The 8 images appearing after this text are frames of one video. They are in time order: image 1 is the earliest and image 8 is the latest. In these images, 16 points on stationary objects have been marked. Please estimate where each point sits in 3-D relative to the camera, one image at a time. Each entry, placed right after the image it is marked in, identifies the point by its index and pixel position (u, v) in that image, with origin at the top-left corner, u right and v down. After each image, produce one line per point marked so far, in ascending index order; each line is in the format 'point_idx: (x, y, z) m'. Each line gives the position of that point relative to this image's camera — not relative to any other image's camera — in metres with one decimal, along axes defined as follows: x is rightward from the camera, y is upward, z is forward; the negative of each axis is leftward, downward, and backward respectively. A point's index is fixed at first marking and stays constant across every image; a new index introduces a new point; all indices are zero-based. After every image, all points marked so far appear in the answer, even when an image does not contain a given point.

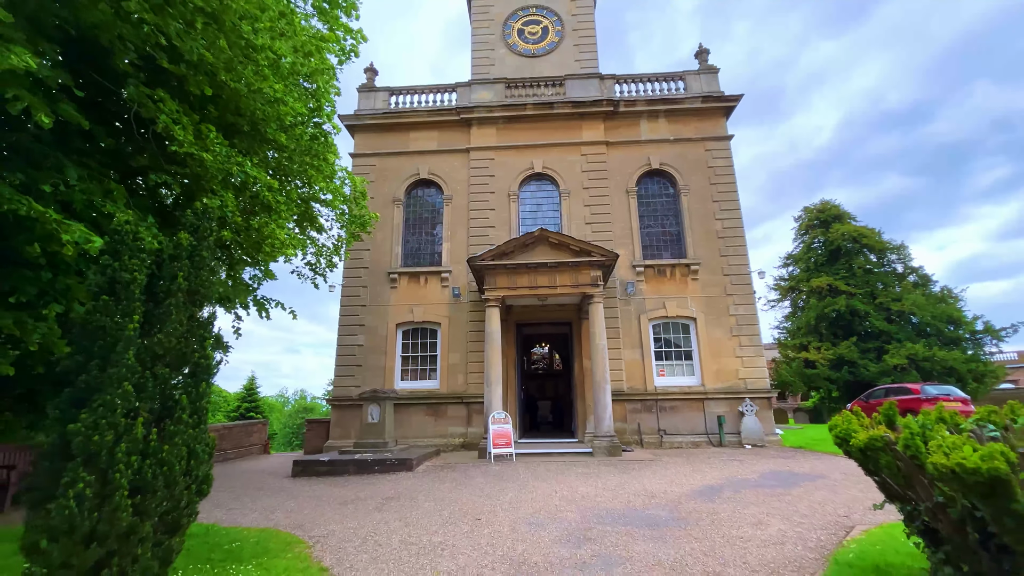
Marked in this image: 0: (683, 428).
0: (+5.6, -4.5, +14.7) m
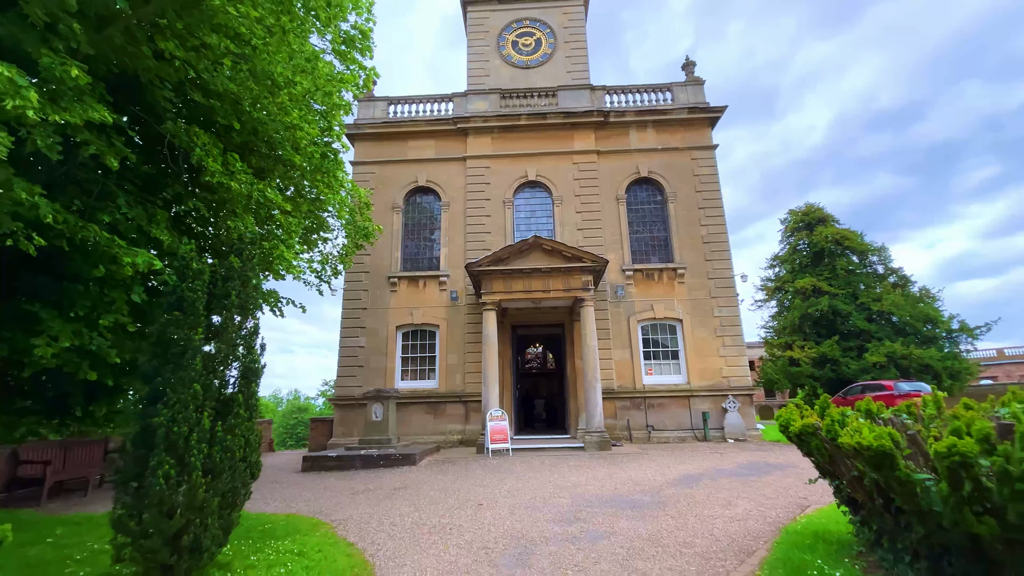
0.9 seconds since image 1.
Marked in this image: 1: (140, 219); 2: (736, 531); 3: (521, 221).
0: (+5.4, -4.6, +15.5) m
1: (-4.6, +0.9, +5.4) m
2: (+2.7, -3.0, +5.5) m
3: (+0.3, +2.7, +17.9) m
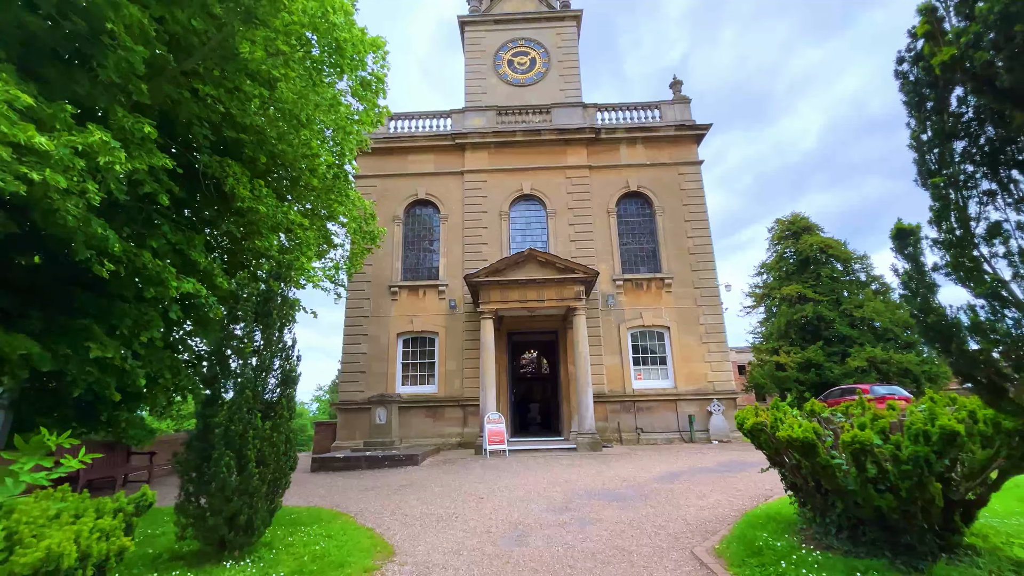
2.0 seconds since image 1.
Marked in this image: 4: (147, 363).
0: (+5.3, -5.0, +16.3) m
1: (-4.6, +0.6, +6.2) m
2: (+2.7, -3.2, +6.3) m
3: (+0.2, +2.3, +18.8) m
4: (-5.4, -1.1, +6.7) m
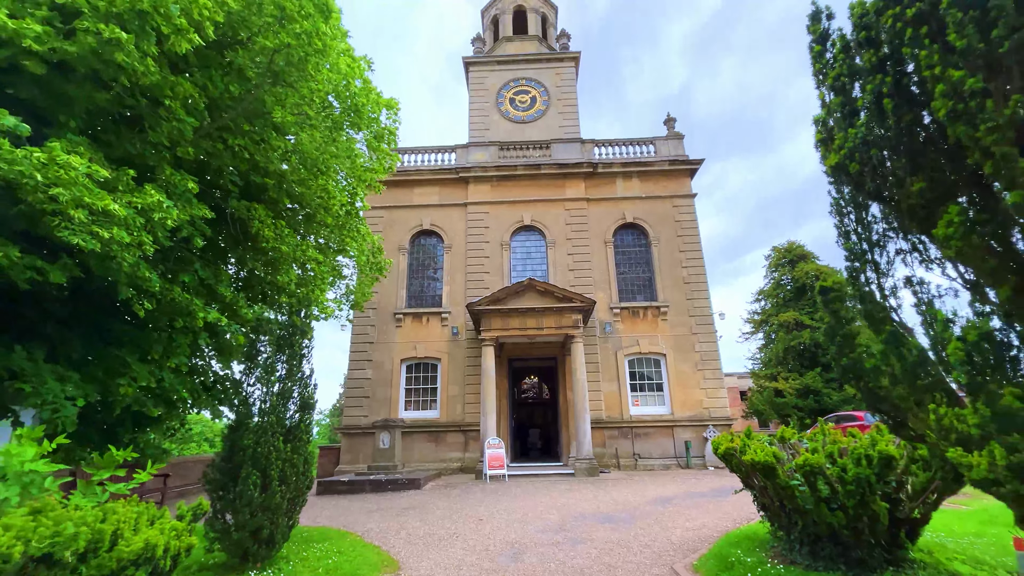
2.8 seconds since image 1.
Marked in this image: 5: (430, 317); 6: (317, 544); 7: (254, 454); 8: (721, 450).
0: (+5.3, -6.0, +16.7) m
1: (-4.6, +0.1, +6.9) m
2: (+2.6, -3.8, +6.8) m
3: (+0.2, +1.1, +19.5) m
4: (-5.4, -1.6, +7.3) m
5: (-3.4, -1.2, +18.6) m
6: (-2.8, -3.7, +6.5) m
7: (-3.1, -2.0, +5.4) m
8: (+2.6, -2.0, +5.7) m
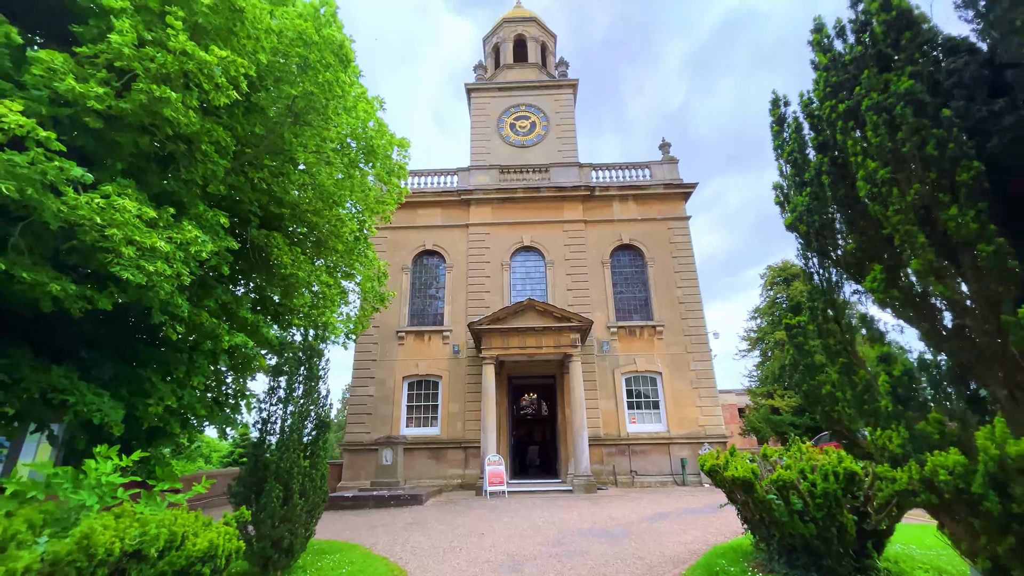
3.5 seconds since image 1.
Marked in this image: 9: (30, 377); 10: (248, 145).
0: (+5.3, -6.8, +17.0) m
1: (-4.6, -0.3, +7.4) m
2: (+2.7, -4.2, +7.2) m
3: (+0.2, +0.3, +20.1) m
4: (-5.4, -2.1, +7.8) m
5: (-3.4, -2.0, +19.0) m
6: (-2.8, -4.1, +6.9) m
7: (-3.0, -2.3, +5.8) m
8: (+2.7, -2.4, +6.2) m
9: (-6.3, -1.2, +5.9) m
10: (-4.3, +2.3, +7.2) m
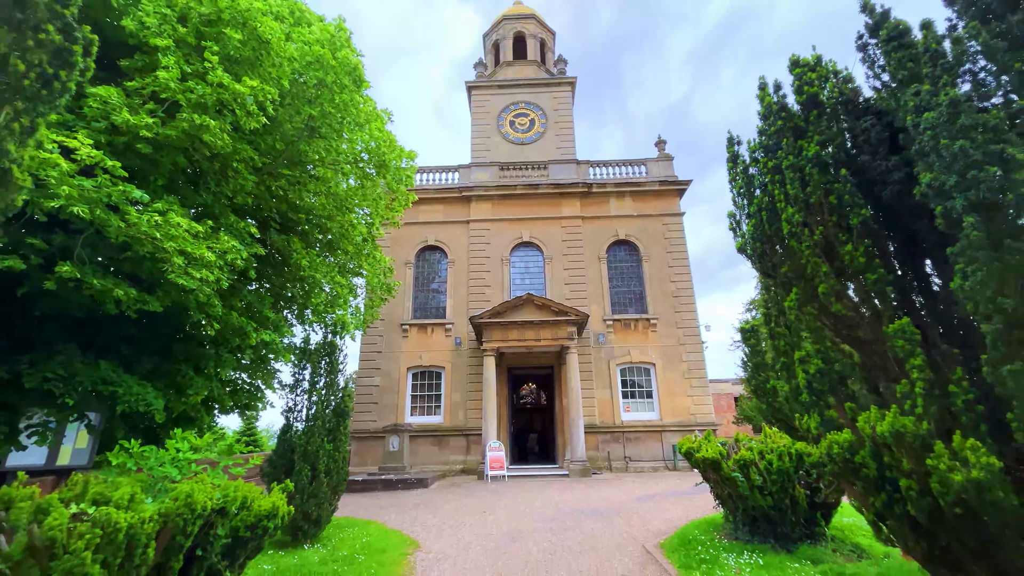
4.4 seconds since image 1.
0: (+5.2, -6.6, +17.9) m
1: (-4.6, -0.3, +8.2) m
2: (+2.6, -4.2, +8.0) m
3: (+0.2, +0.5, +20.8) m
4: (-5.4, -2.1, +8.6) m
5: (-3.4, -1.7, +19.8) m
6: (-2.8, -4.1, +7.7) m
7: (-3.1, -2.4, +6.6) m
8: (+2.6, -2.5, +7.0) m
9: (-6.3, -1.2, +6.6) m
10: (-4.3, +2.3, +7.9) m
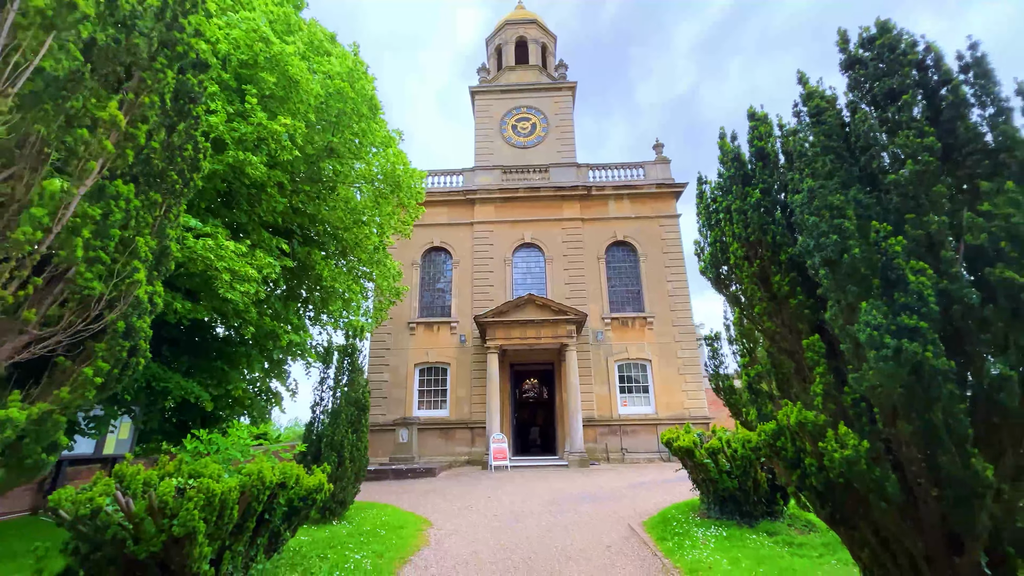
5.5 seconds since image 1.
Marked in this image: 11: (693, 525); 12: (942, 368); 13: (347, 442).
0: (+5.4, -6.6, +18.8) m
1: (-4.6, -0.4, +9.1) m
2: (+2.7, -4.3, +9.0) m
3: (+0.3, +0.5, +21.7) m
4: (-5.4, -2.2, +9.5) m
5: (-3.3, -1.7, +20.8) m
6: (-2.8, -4.3, +8.7) m
7: (-3.0, -2.6, +7.6) m
8: (+2.7, -2.6, +7.9) m
9: (-6.3, -1.4, +7.6) m
10: (-4.3, +2.1, +8.8) m
11: (+2.7, -3.6, +6.8) m
12: (+2.8, -0.5, +2.9) m
13: (-2.8, -2.6, +7.7) m
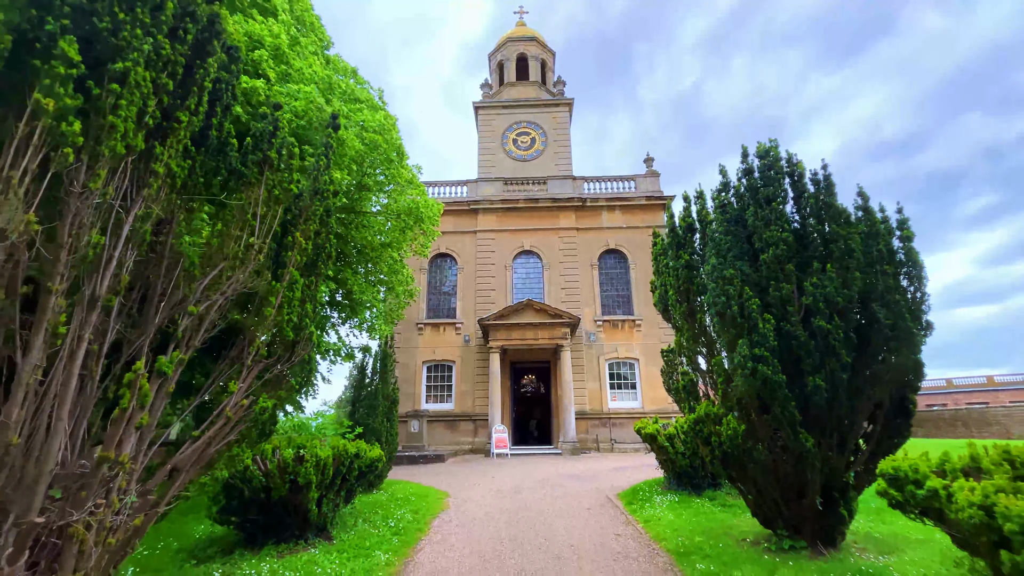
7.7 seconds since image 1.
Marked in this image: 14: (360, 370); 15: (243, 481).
0: (+5.3, -6.9, +20.8) m
1: (-4.6, -0.8, +11.0) m
2: (+2.7, -4.7, +10.9) m
3: (+0.3, +0.3, +23.6) m
4: (-5.3, -2.6, +11.4) m
5: (-3.3, -1.9, +22.7) m
6: (-2.7, -4.6, +10.6) m
7: (-3.0, -2.9, +9.5) m
8: (+2.7, -3.0, +9.8) m
9: (-6.2, -1.7, +9.5) m
10: (-4.2, +1.8, +10.6) m
11: (+2.7, -4.0, +8.7) m
12: (+2.9, -1.0, +4.8) m
13: (-2.8, -3.0, +9.6) m
14: (-3.4, -1.8, +10.2) m
15: (-3.3, -2.4, +5.5) m
